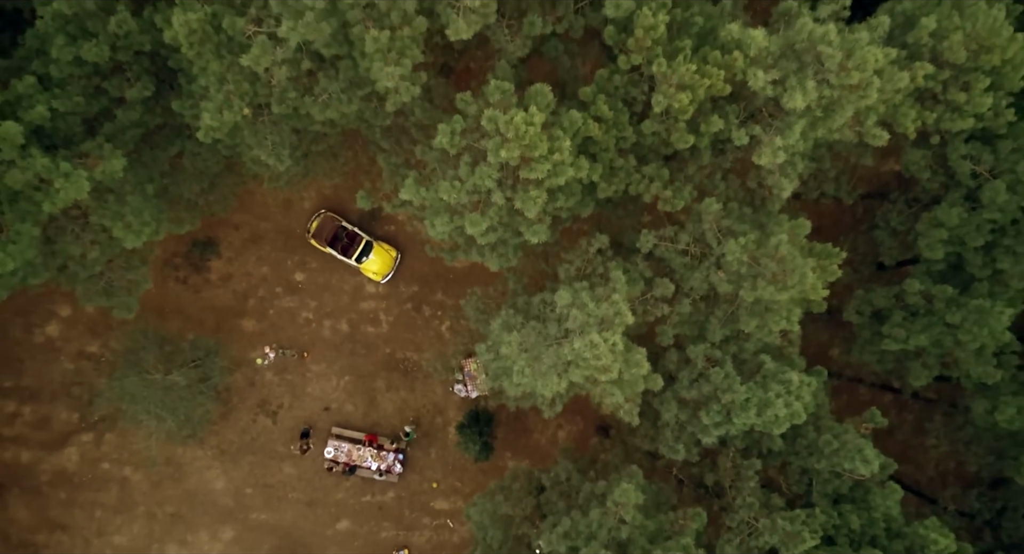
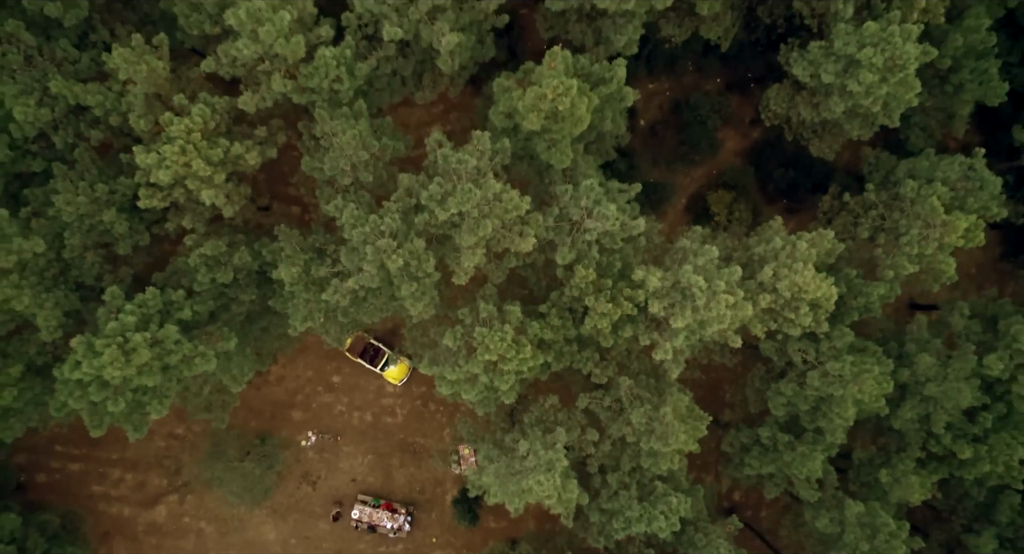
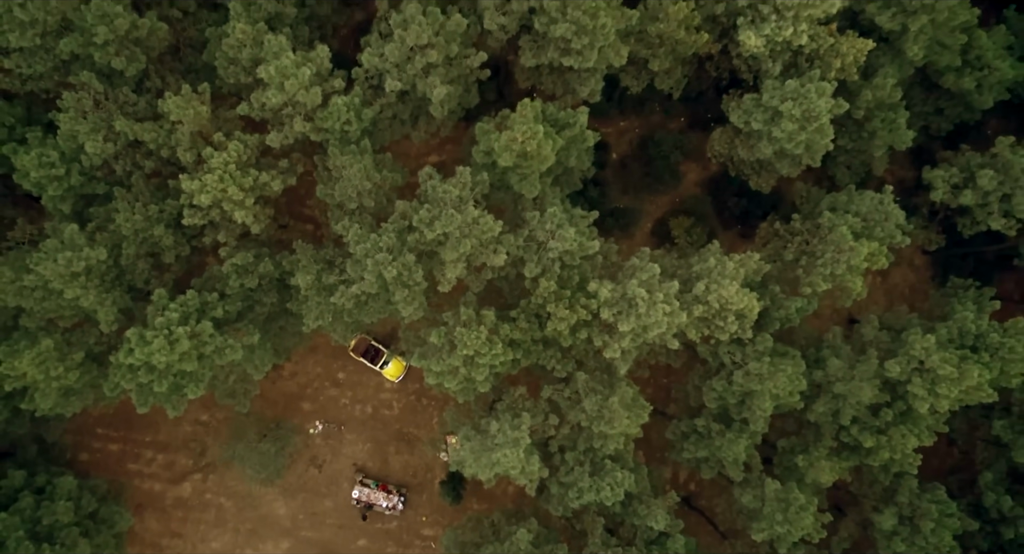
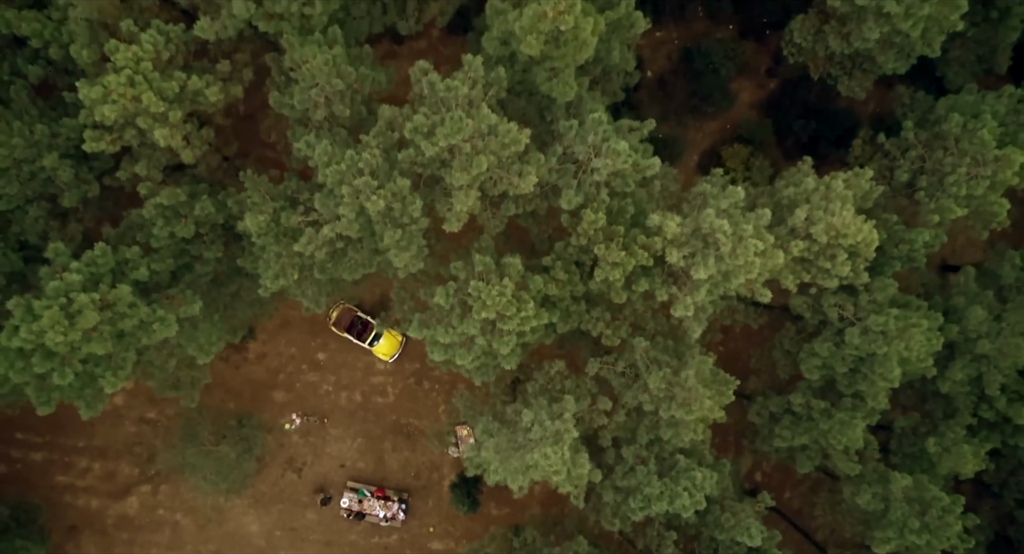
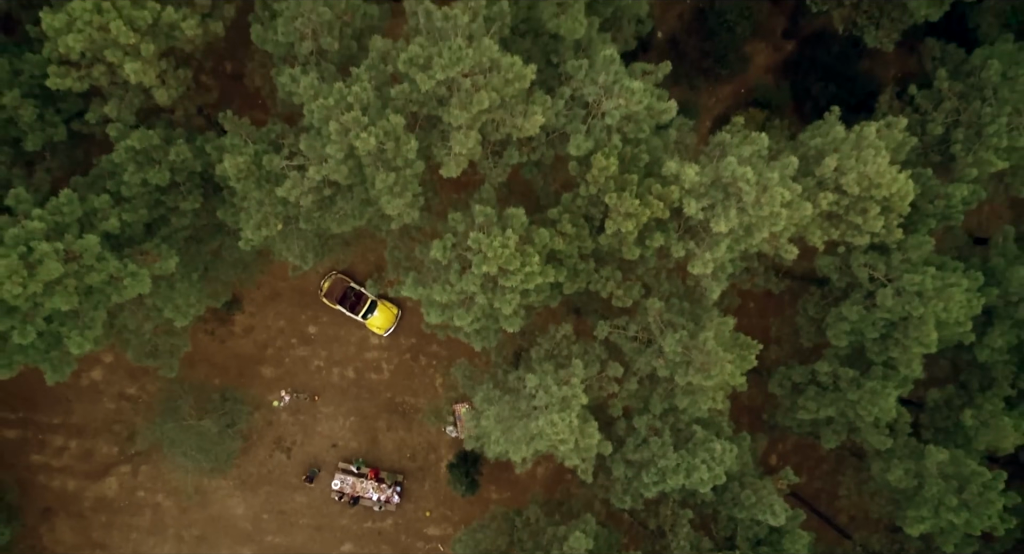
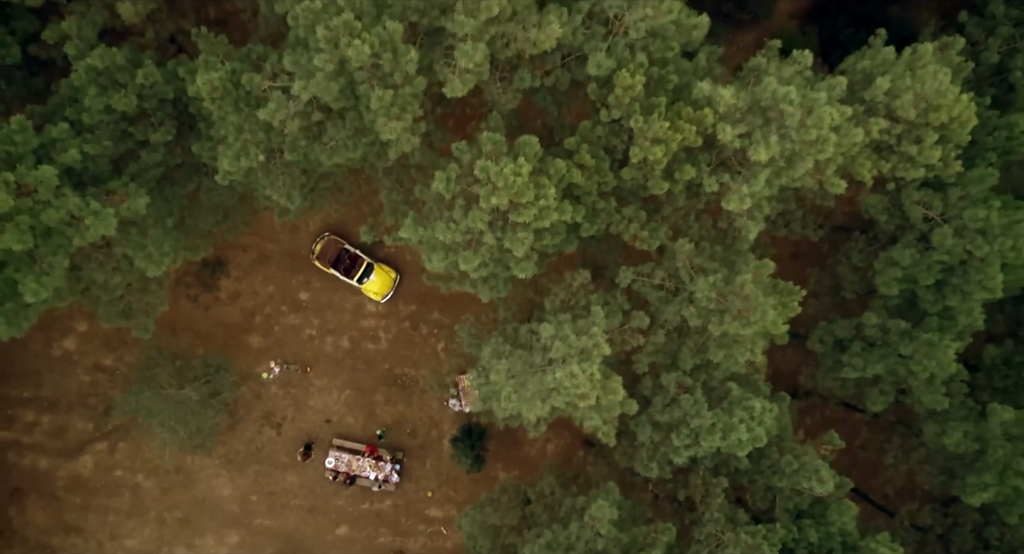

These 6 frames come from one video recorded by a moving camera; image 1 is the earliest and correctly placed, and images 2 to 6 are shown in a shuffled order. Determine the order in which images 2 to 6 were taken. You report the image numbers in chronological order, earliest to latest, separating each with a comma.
6, 5, 4, 2, 3
